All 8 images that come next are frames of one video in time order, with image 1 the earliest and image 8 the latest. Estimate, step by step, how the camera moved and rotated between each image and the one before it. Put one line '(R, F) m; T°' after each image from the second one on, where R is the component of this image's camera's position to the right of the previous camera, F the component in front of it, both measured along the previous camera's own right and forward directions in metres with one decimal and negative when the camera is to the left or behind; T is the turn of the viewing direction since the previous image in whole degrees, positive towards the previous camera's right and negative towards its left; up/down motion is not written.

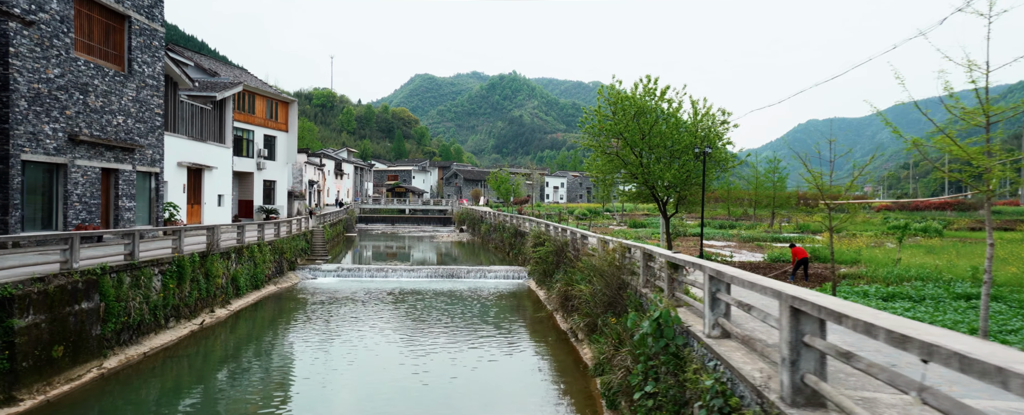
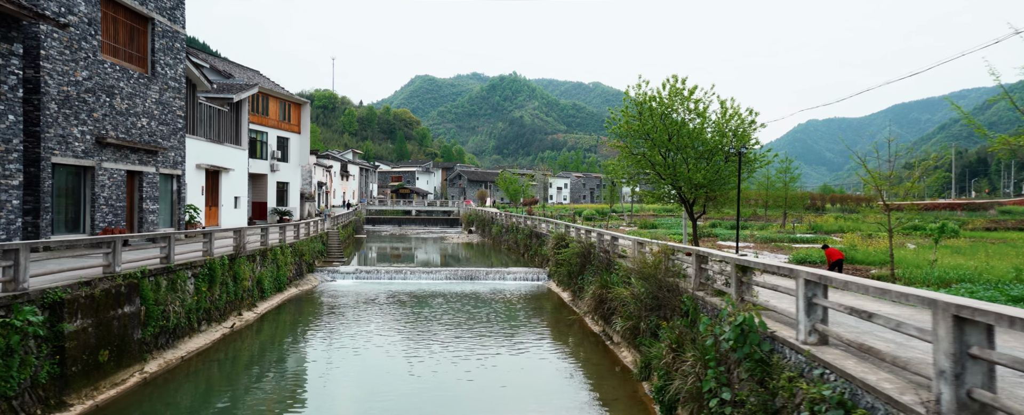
(-0.6, +0.1) m; 0°
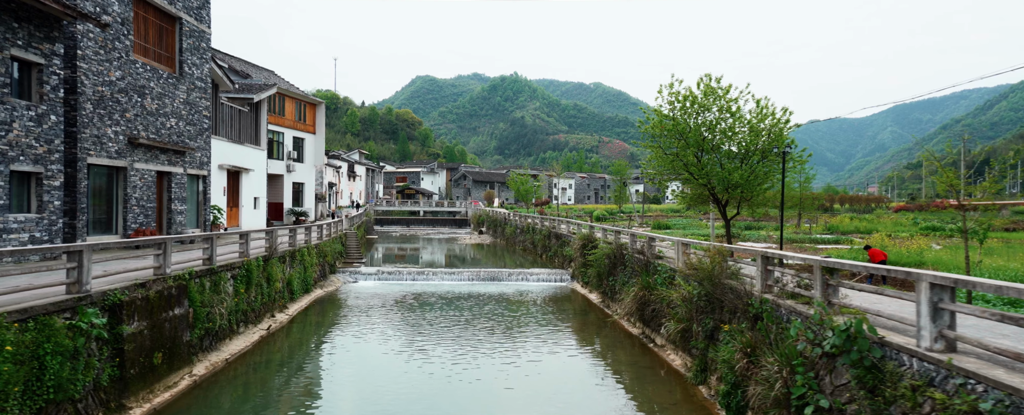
(-0.7, +0.1) m; -1°
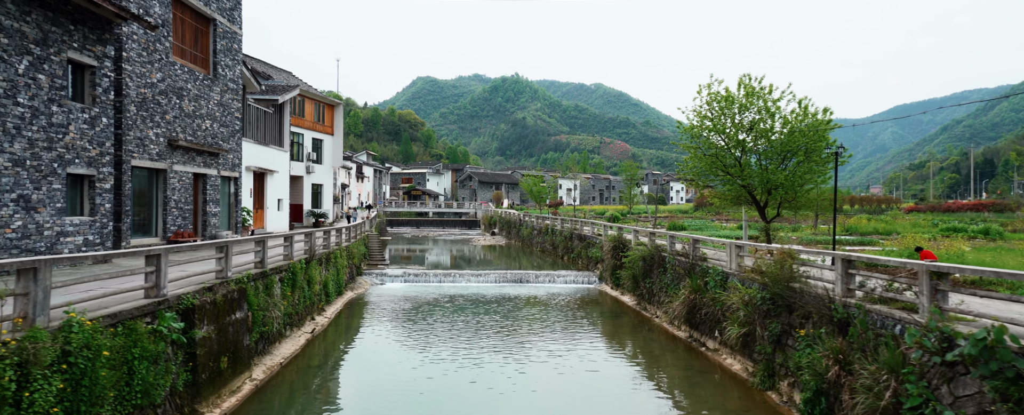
(-0.8, +0.1) m; -1°
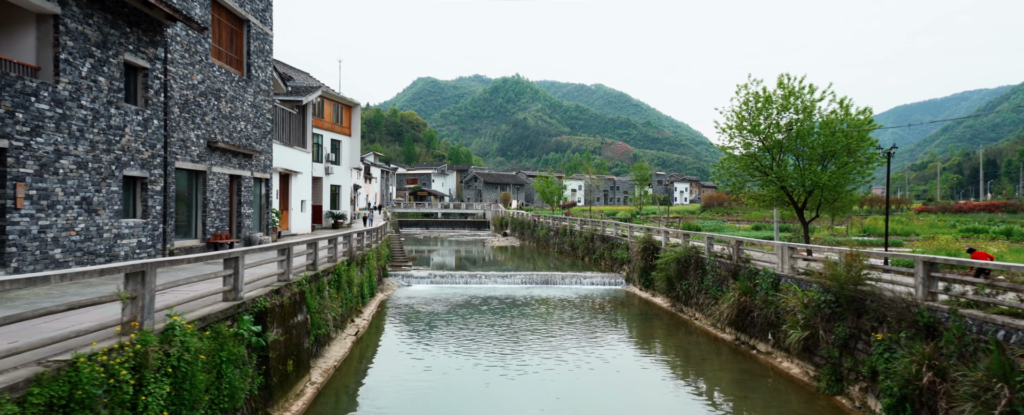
(-0.8, +0.1) m; -1°
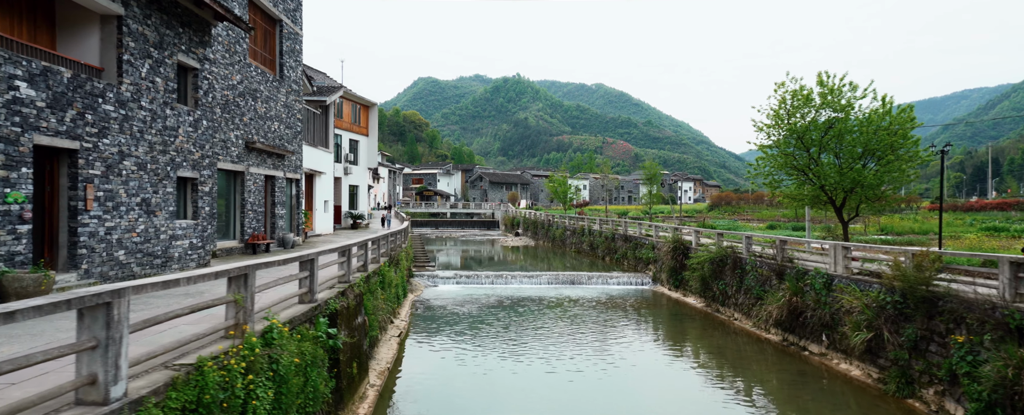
(-0.8, +0.1) m; -1°
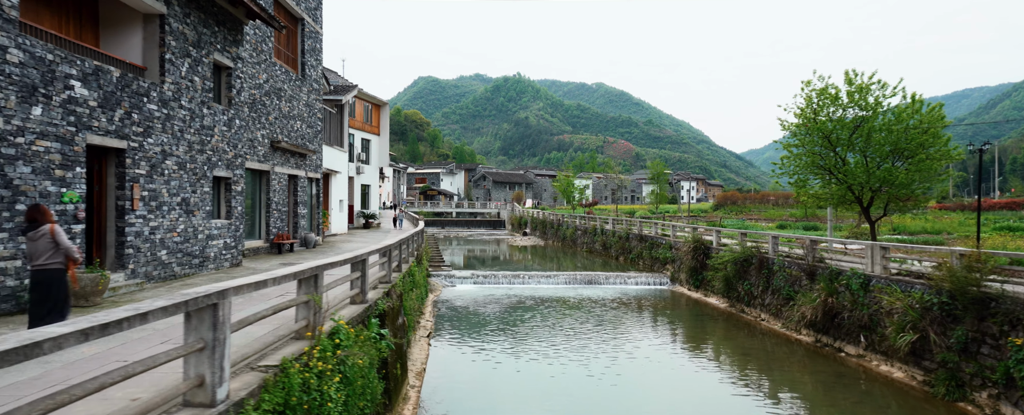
(-0.5, +0.1) m; 0°
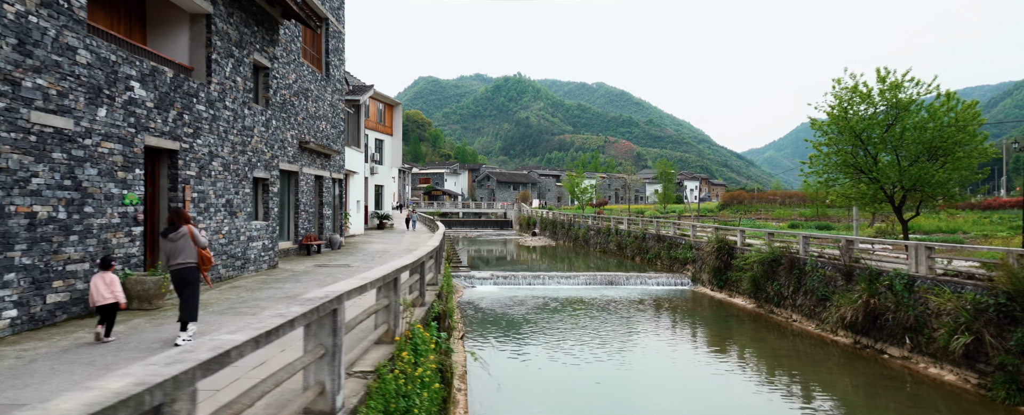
(-0.6, +0.1) m; -1°
